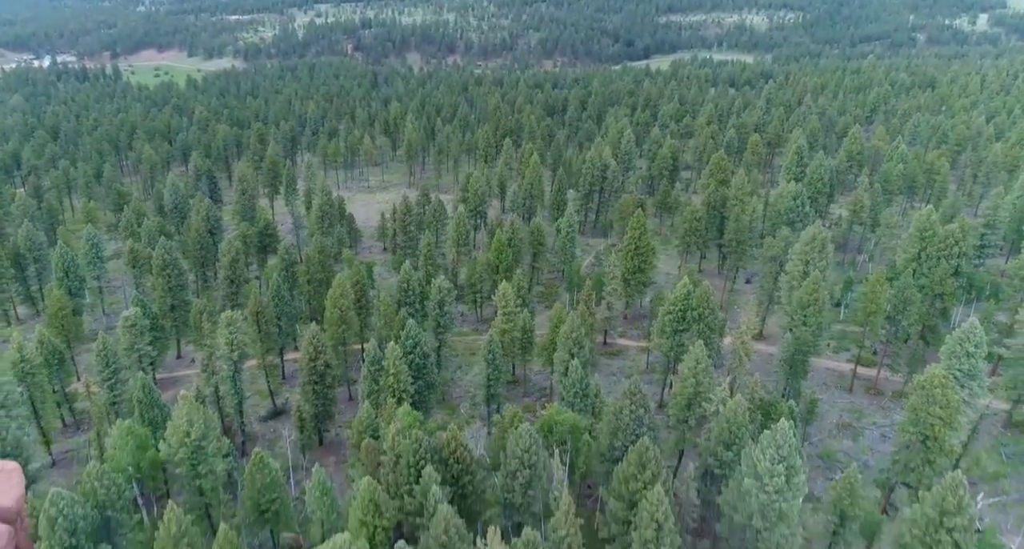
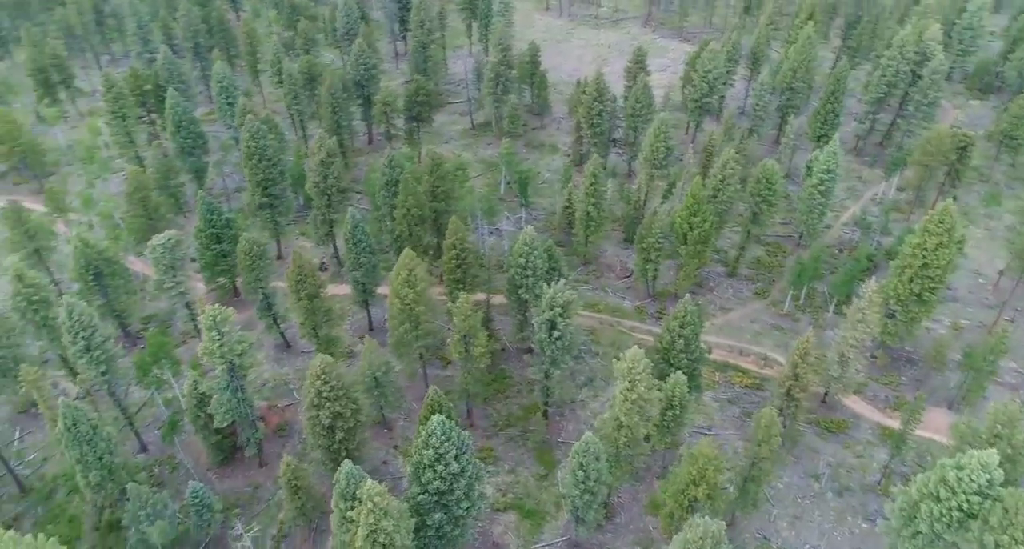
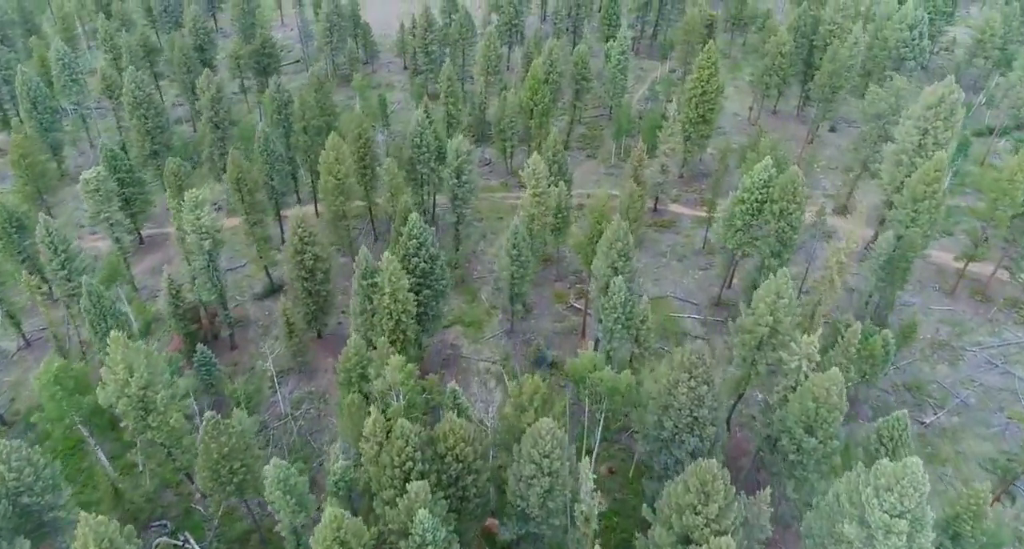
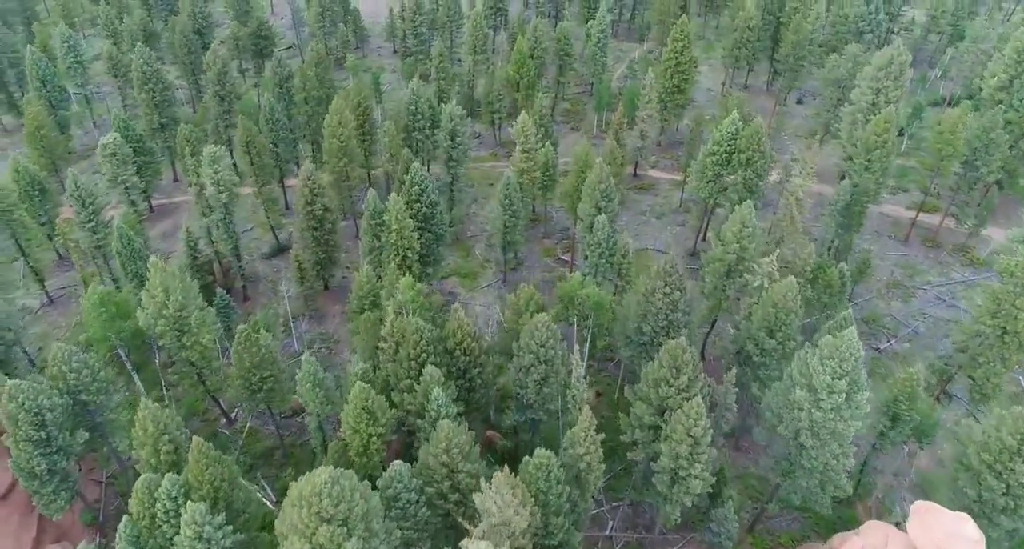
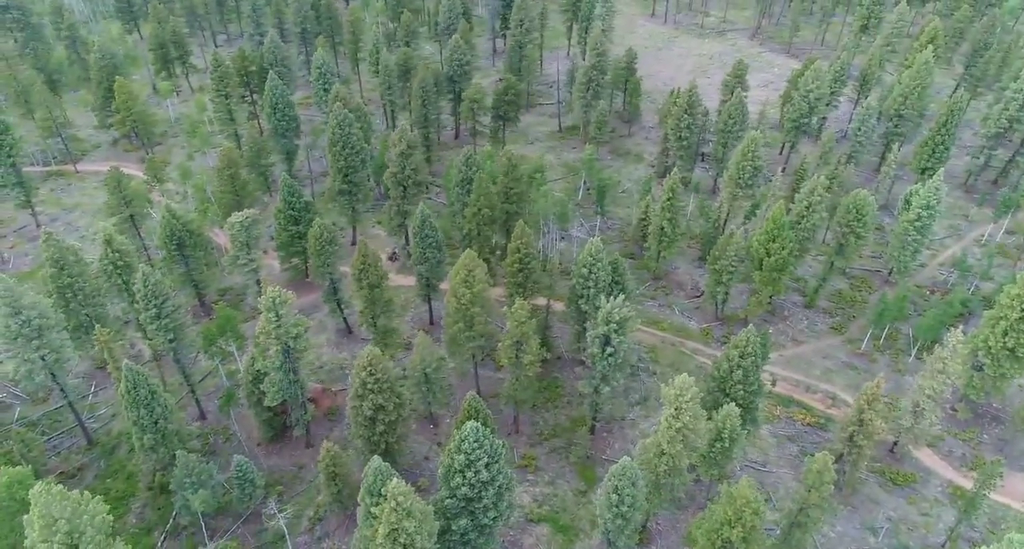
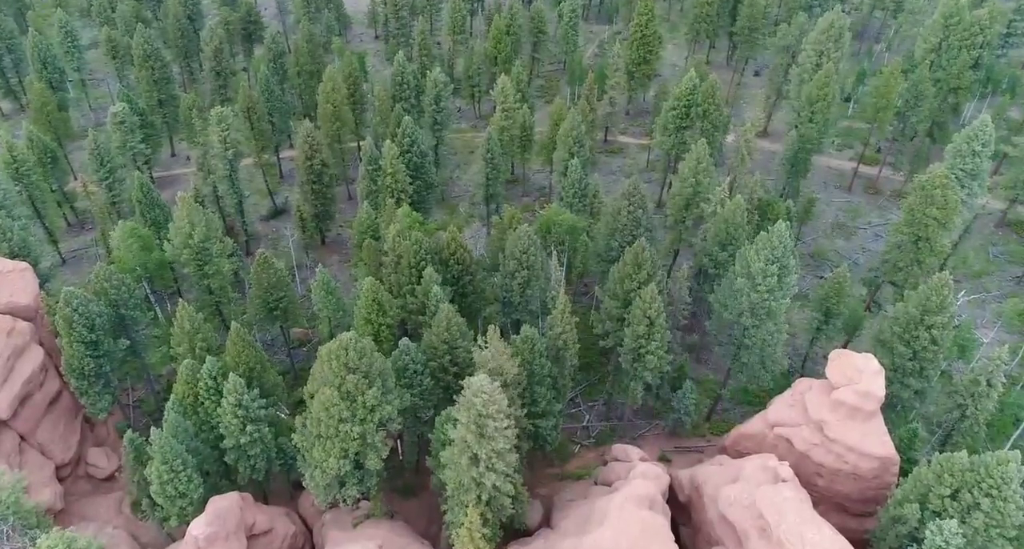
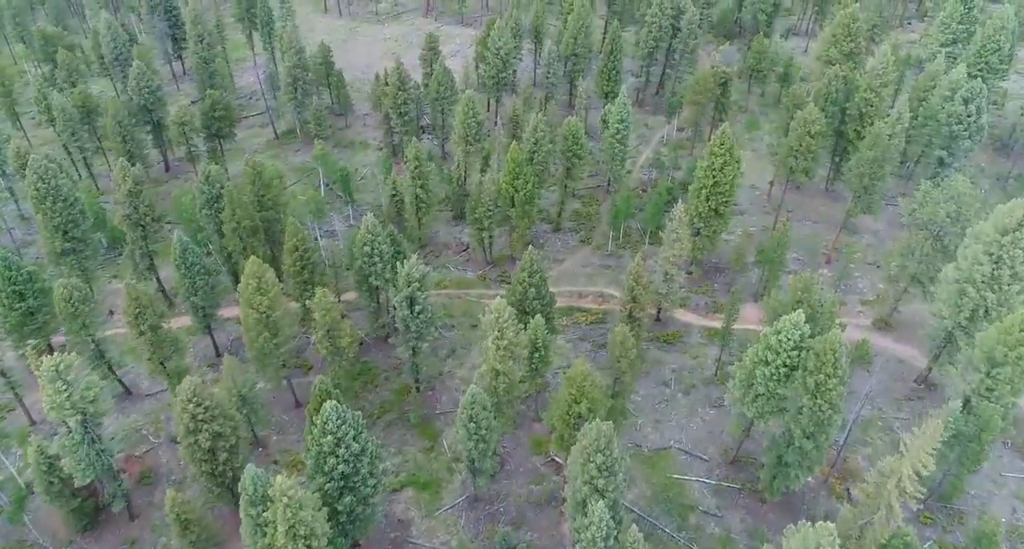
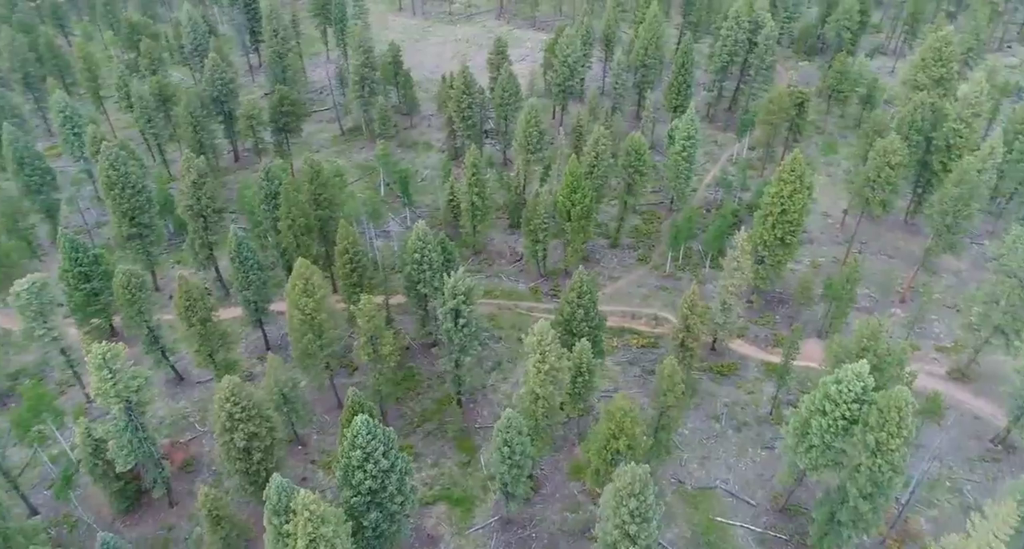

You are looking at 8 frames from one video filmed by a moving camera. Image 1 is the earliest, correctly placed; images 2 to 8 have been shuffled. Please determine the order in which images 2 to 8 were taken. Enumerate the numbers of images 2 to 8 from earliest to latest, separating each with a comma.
6, 4, 3, 7, 8, 2, 5
